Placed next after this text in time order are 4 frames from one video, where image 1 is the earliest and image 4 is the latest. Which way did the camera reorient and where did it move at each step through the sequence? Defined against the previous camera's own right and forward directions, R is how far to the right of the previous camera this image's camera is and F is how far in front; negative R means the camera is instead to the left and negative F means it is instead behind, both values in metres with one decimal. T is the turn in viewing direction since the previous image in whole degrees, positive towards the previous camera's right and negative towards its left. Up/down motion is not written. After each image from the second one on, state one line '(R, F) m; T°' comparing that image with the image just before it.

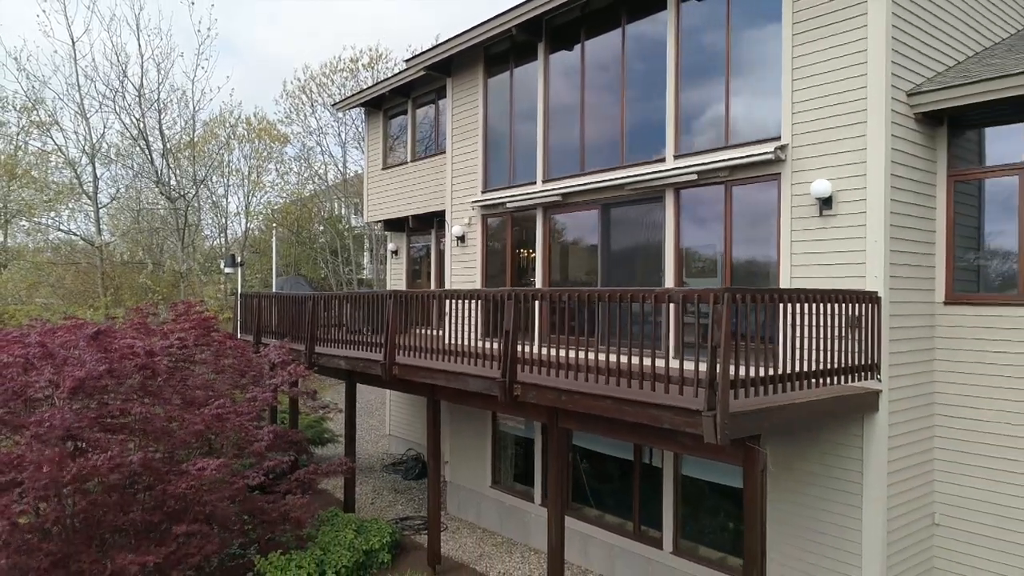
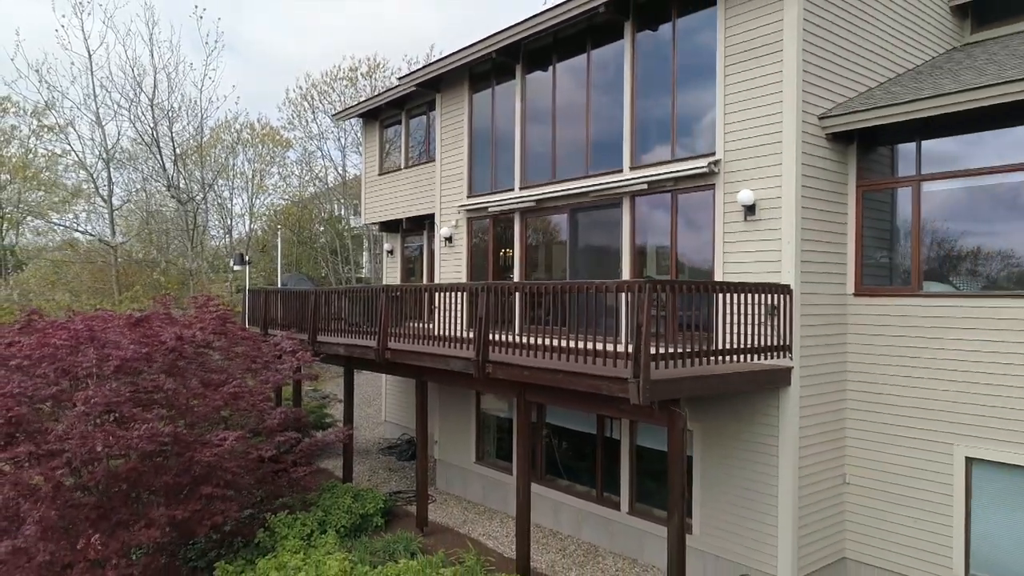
(+0.3, -1.0) m; 0°
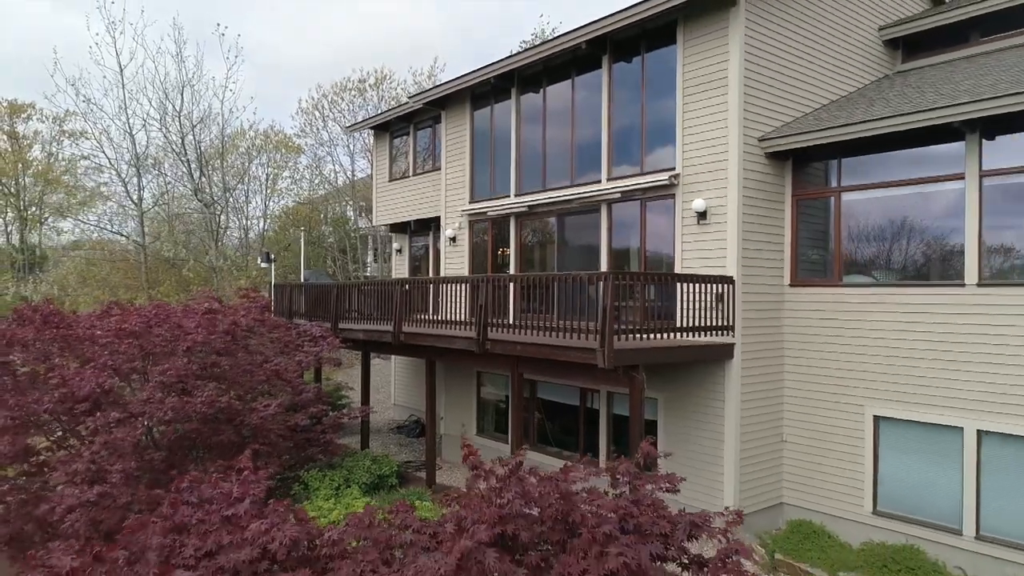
(+0.1, -1.4) m; 0°
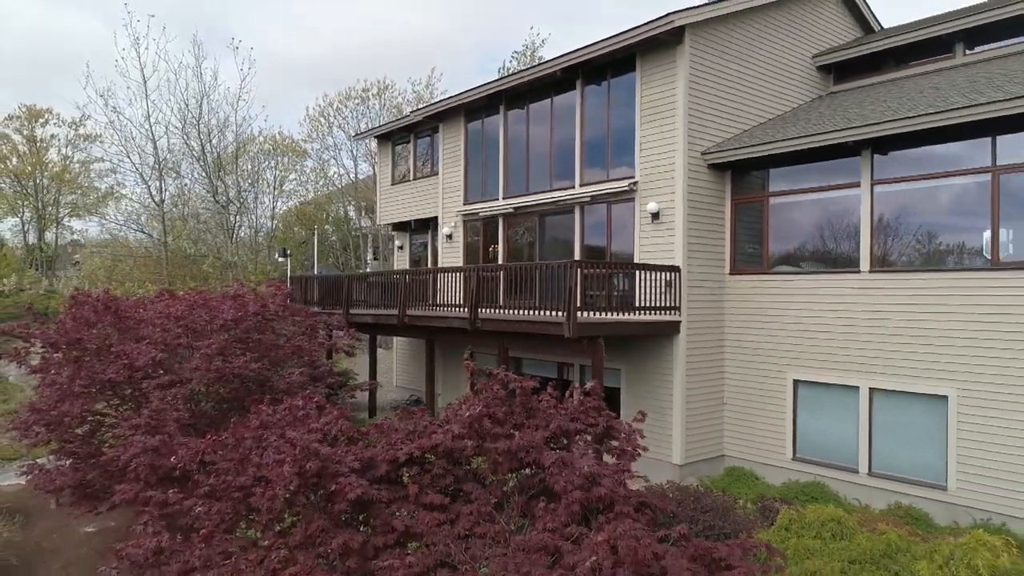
(+0.2, -1.6) m; 0°
